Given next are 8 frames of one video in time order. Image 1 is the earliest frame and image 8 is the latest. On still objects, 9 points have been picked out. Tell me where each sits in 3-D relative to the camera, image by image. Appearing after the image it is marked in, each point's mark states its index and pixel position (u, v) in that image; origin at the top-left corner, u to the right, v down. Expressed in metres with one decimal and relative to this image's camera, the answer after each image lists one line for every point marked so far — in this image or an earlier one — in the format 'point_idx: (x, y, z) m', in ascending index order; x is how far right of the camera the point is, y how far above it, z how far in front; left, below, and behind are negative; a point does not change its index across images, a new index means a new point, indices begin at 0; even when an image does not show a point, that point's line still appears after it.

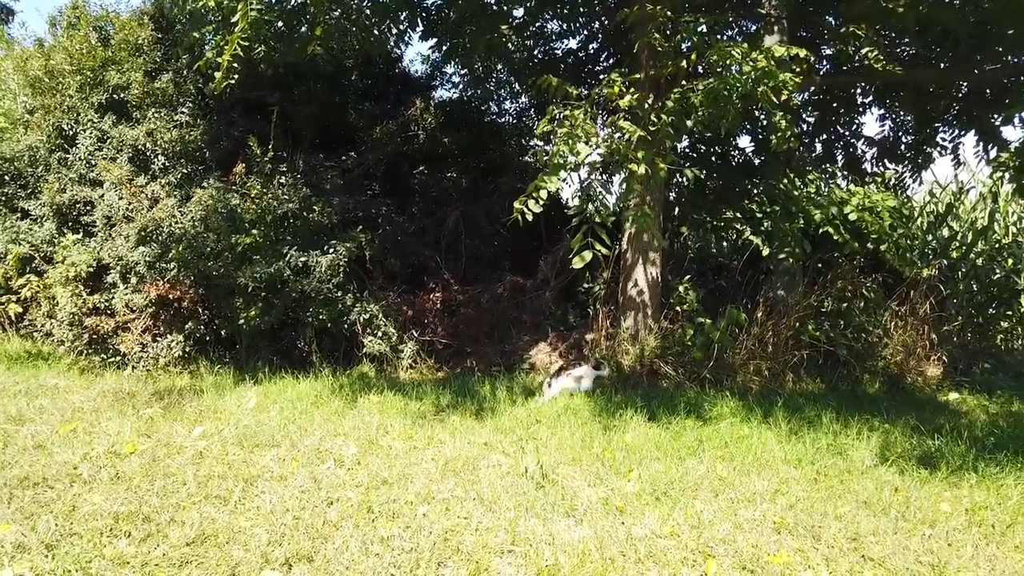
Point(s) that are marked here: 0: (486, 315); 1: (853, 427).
0: (-0.3, -0.3, +7.9) m
1: (+2.3, -0.9, +5.1) m
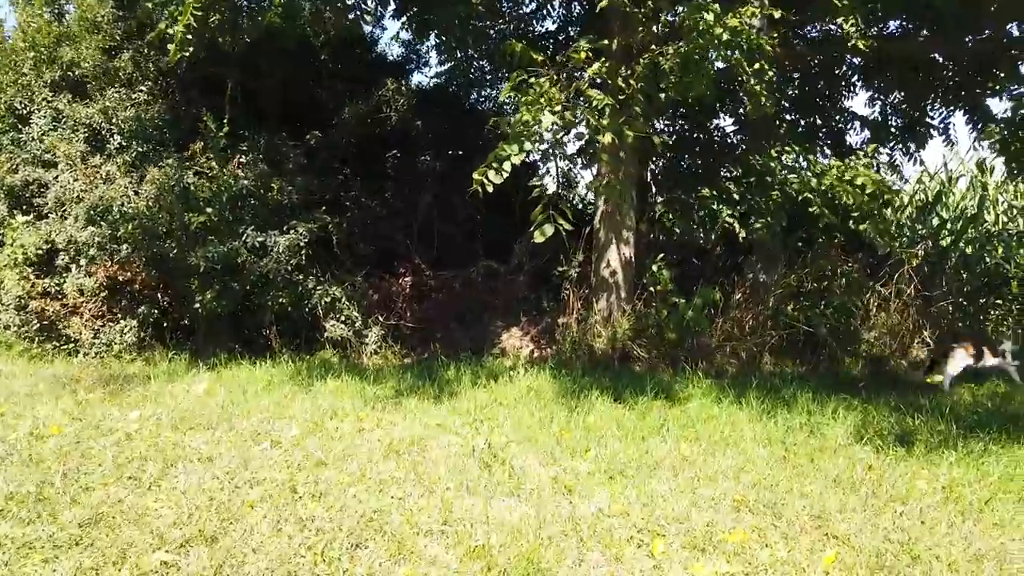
0: (-0.6, -0.1, +7.7) m
1: (+2.0, -0.8, +4.8) m
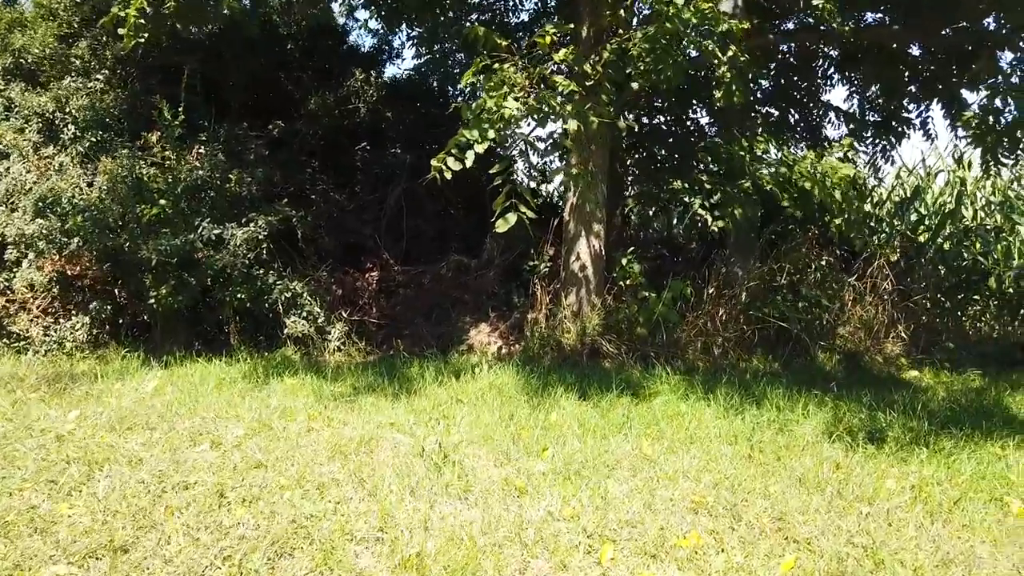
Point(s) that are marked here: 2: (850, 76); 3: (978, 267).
0: (-0.9, -0.1, +7.5) m
1: (+1.8, -0.7, +4.6) m
2: (+3.6, +2.2, +7.8) m
3: (+4.6, +0.2, +7.4) m
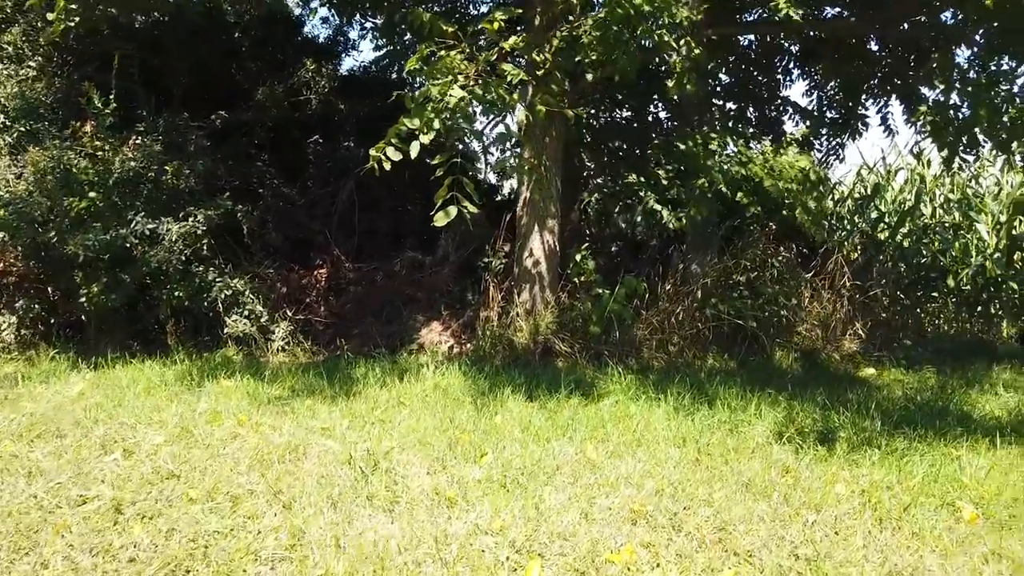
0: (-1.3, -0.1, +7.2) m
1: (+1.4, -0.7, +4.5) m
2: (+3.1, +2.2, +7.7) m
3: (+4.1, +0.2, +7.3) m
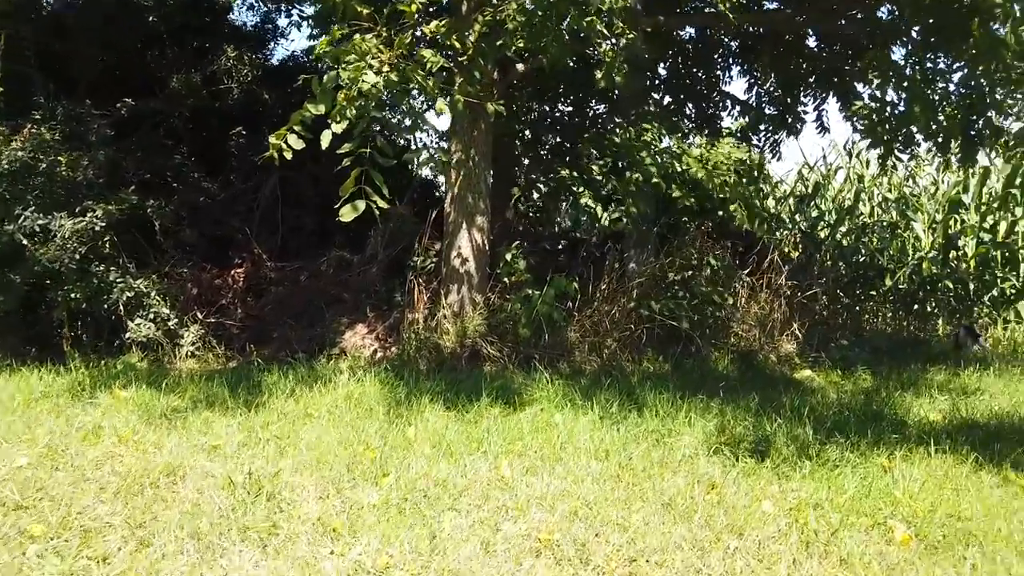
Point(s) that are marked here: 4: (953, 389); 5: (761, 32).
0: (-2.0, -0.1, +6.8) m
1: (+1.0, -0.7, +4.3) m
2: (+2.4, +2.2, +7.6) m
3: (+3.5, +0.2, +7.3) m
4: (+2.9, -0.7, +5.0) m
5: (+2.4, +2.5, +7.1) m
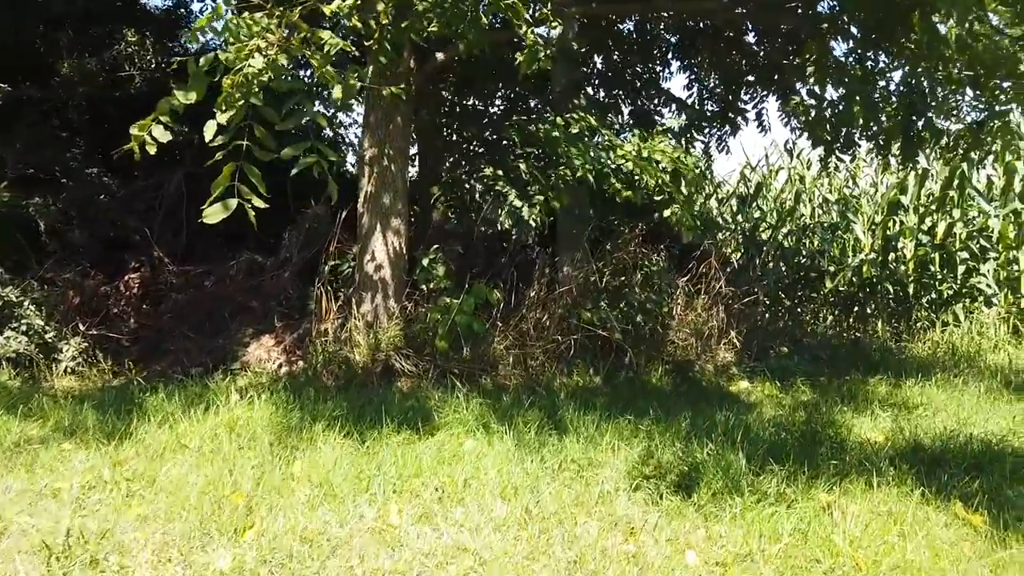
0: (-2.6, -0.1, +6.2) m
1: (+0.5, -0.8, +3.9) m
2: (+1.7, +2.2, +7.3) m
3: (+2.8, +0.2, +7.0) m
4: (+2.4, -0.7, +4.7) m
5: (+1.7, +2.4, +6.8) m
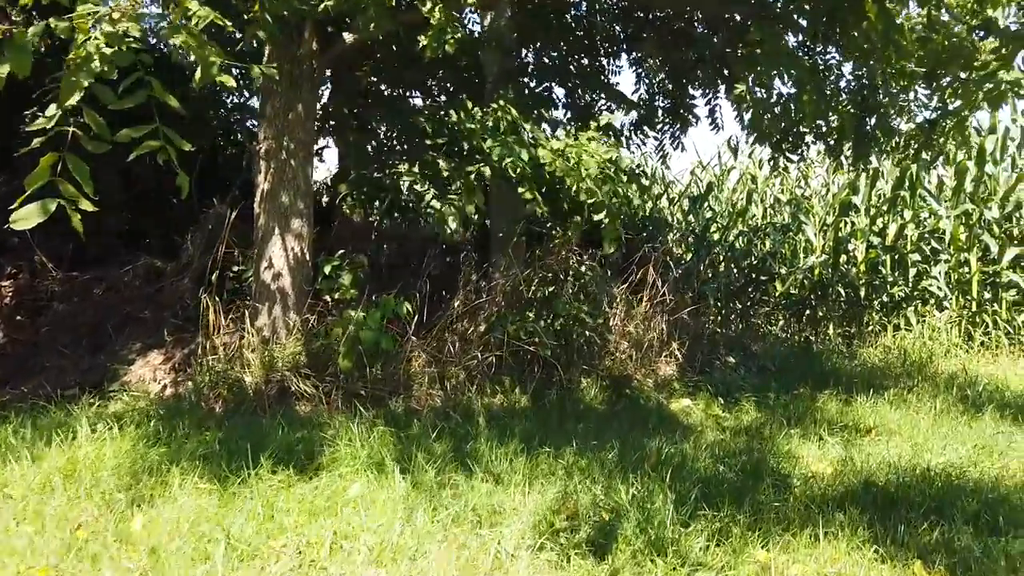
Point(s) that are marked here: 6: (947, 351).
0: (-3.2, -0.2, +5.5) m
1: (0.0, -0.8, +3.3) m
2: (+1.1, +2.1, +6.8) m
3: (+2.2, +0.1, +6.6) m
4: (+1.9, -0.8, +4.3) m
5: (+1.1, +2.3, +6.3) m
6: (+3.8, -0.6, +6.6) m
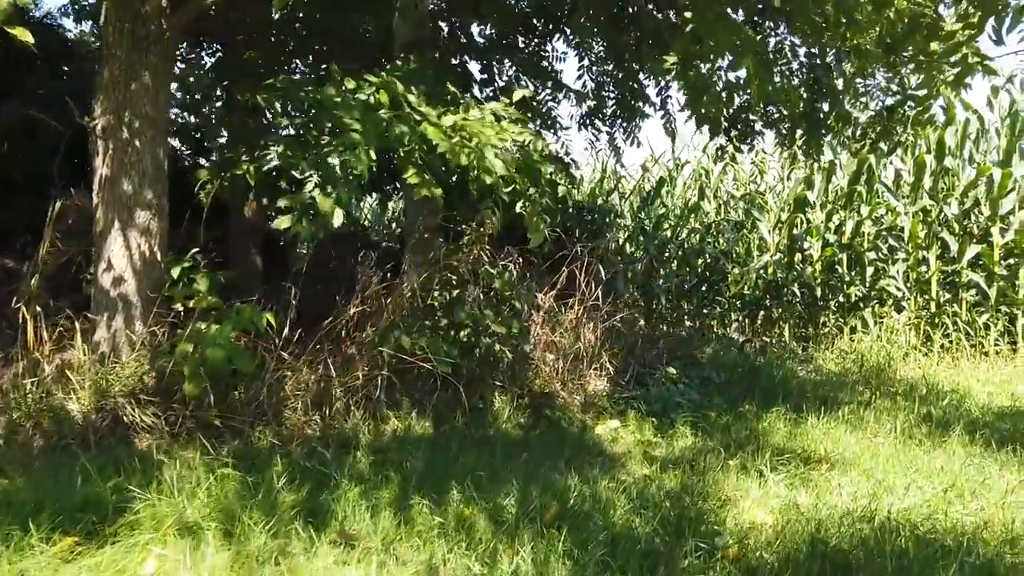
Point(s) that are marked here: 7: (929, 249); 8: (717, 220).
0: (-3.8, -0.2, +4.6) m
1: (-0.5, -0.9, +2.6) m
2: (+0.4, +2.1, +6.1) m
3: (+1.5, +0.1, +5.9) m
4: (+1.4, -0.8, +3.6) m
5: (+0.4, +2.3, +5.6) m
6: (+3.2, -0.6, +6.0) m
7: (+3.5, +0.3, +6.3) m
8: (+1.7, +0.6, +6.4) m
